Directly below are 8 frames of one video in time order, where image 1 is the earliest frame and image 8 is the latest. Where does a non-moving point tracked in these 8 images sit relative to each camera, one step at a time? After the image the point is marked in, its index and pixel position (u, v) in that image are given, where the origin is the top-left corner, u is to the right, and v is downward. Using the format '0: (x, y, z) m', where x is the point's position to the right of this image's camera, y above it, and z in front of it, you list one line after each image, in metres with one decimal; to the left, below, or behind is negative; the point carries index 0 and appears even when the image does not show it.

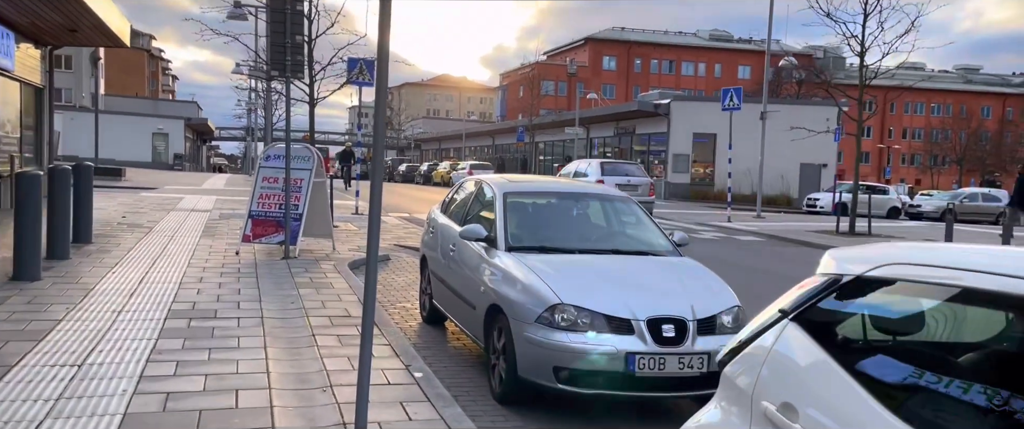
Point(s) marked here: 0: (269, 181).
0: (-3.4, +0.5, +9.5) m
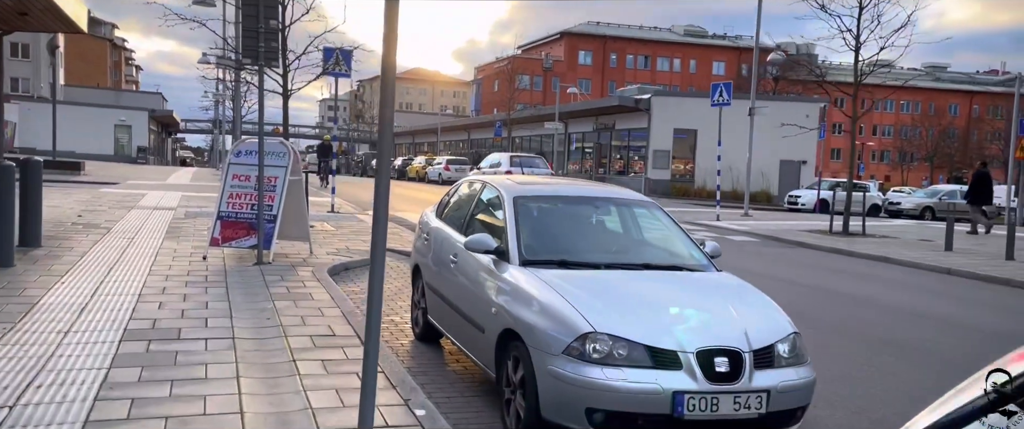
0: (-3.5, +0.5, +8.7) m
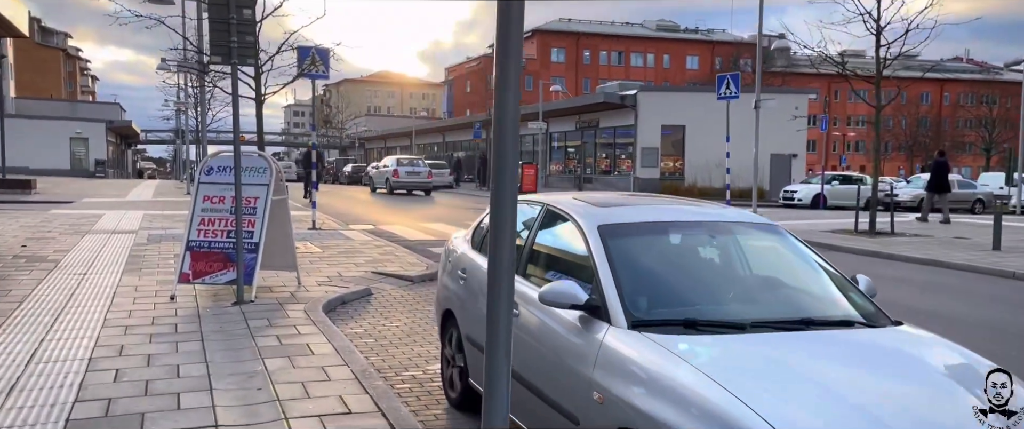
0: (-3.2, +0.1, +7.3) m
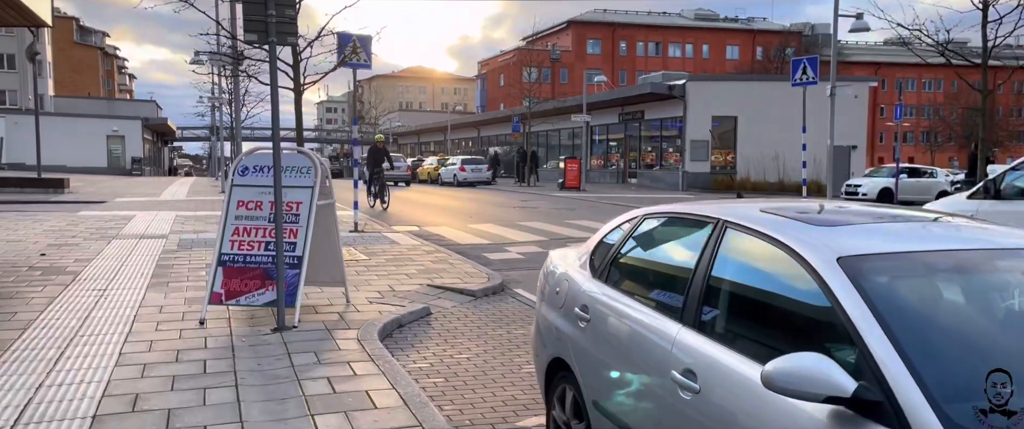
0: (-2.4, +0.1, +6.2) m
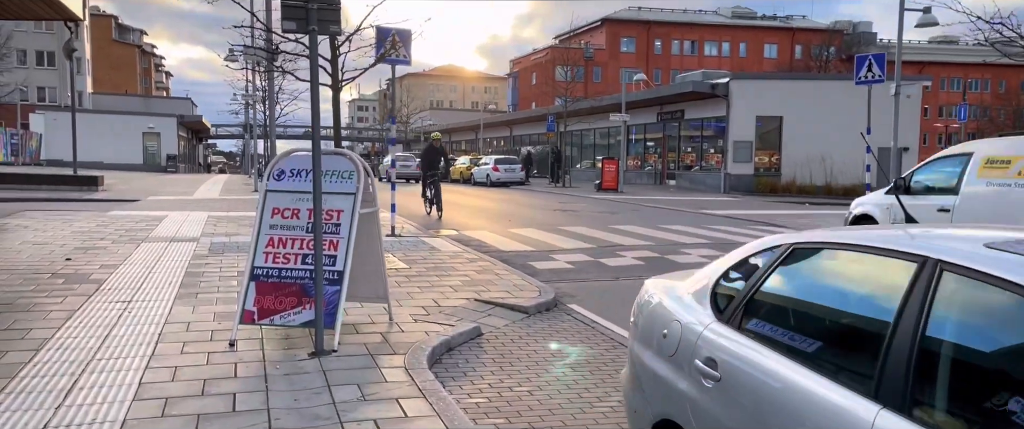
0: (-1.9, 0.0, +5.6) m
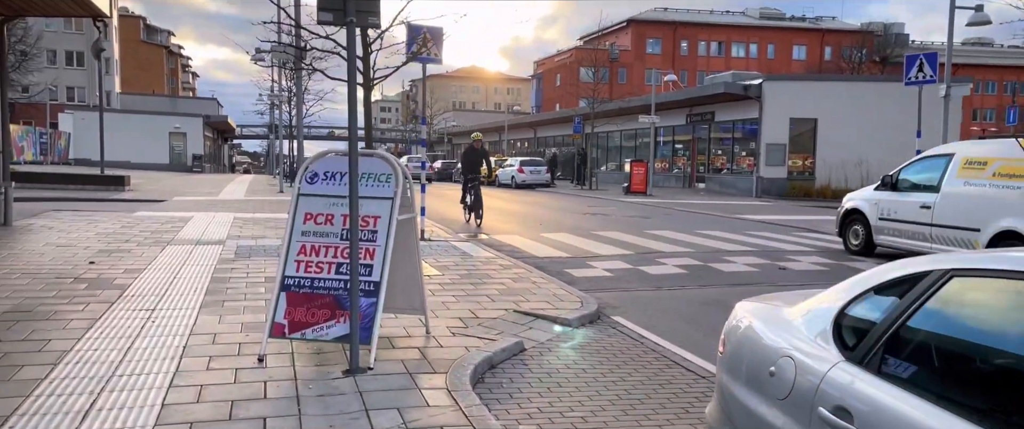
0: (-1.5, 0.0, +5.2) m
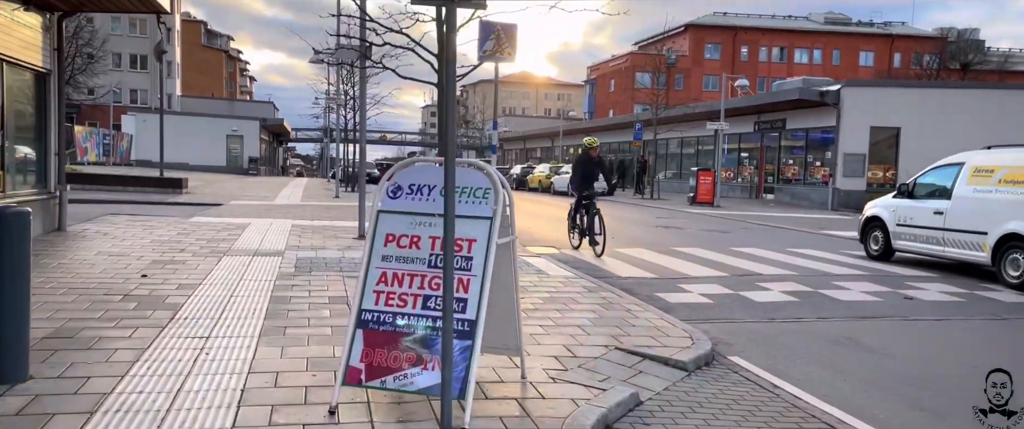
0: (-0.7, -0.2, +4.3) m
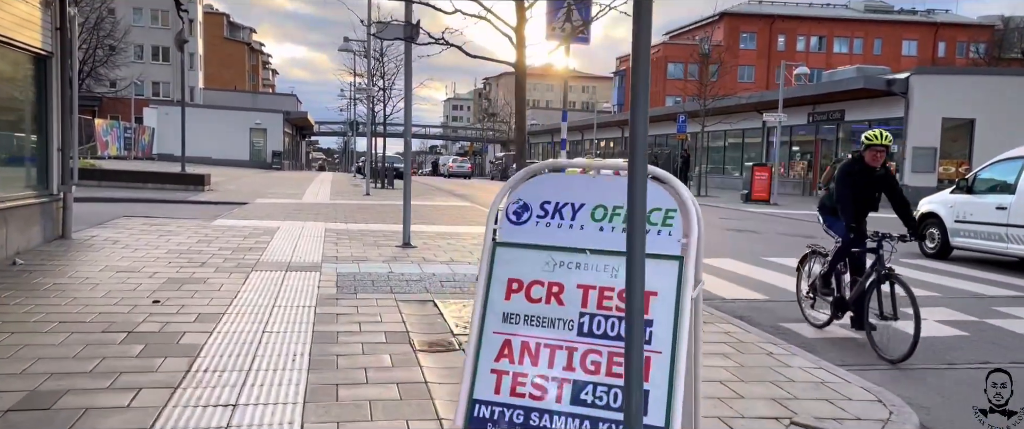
0: (+0.1, -0.3, +2.7) m
